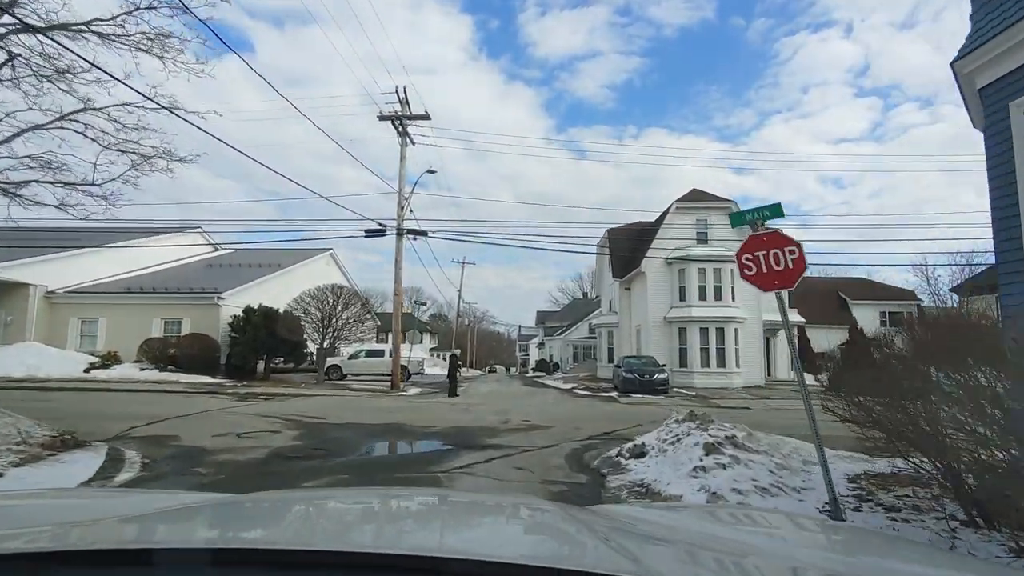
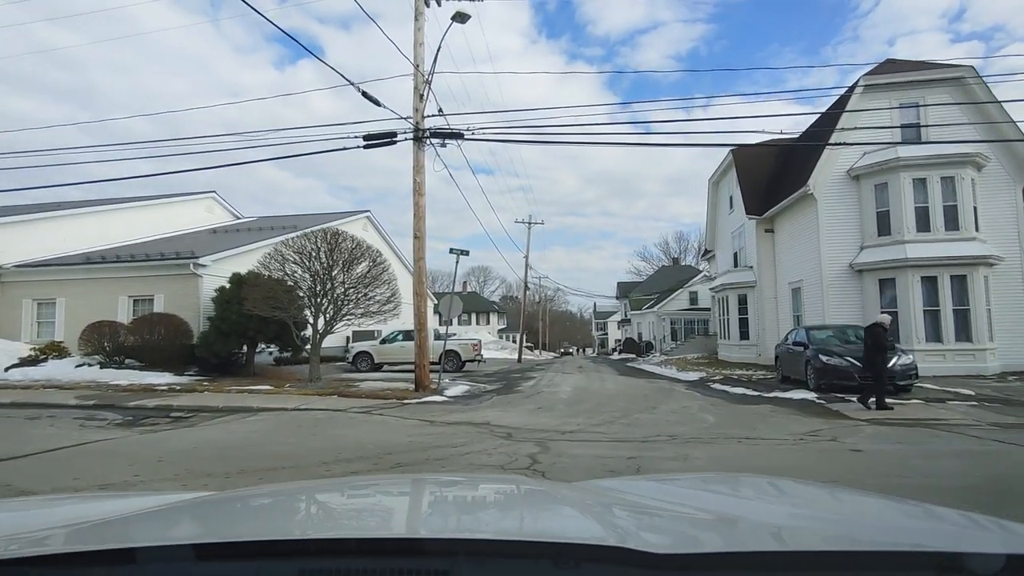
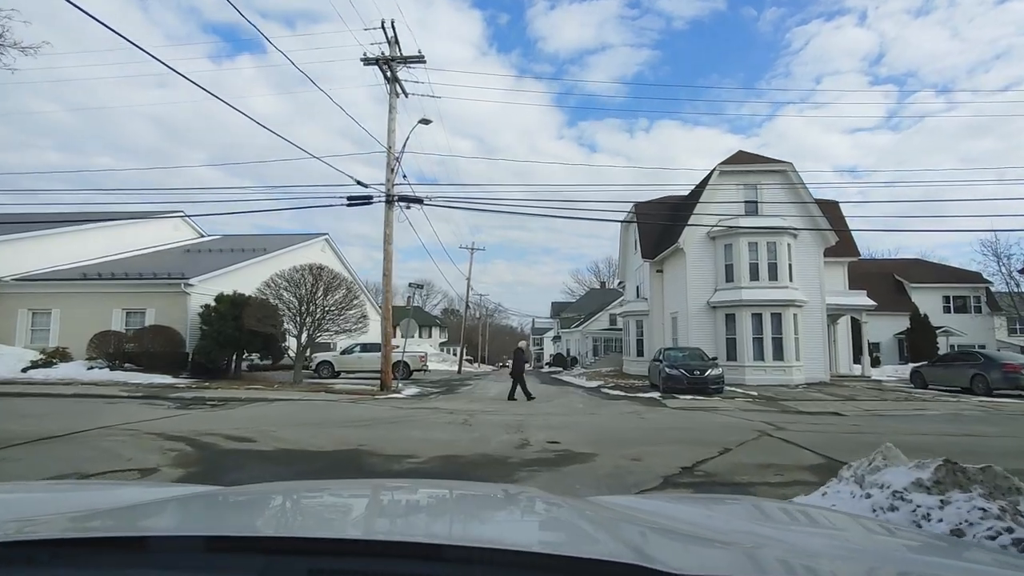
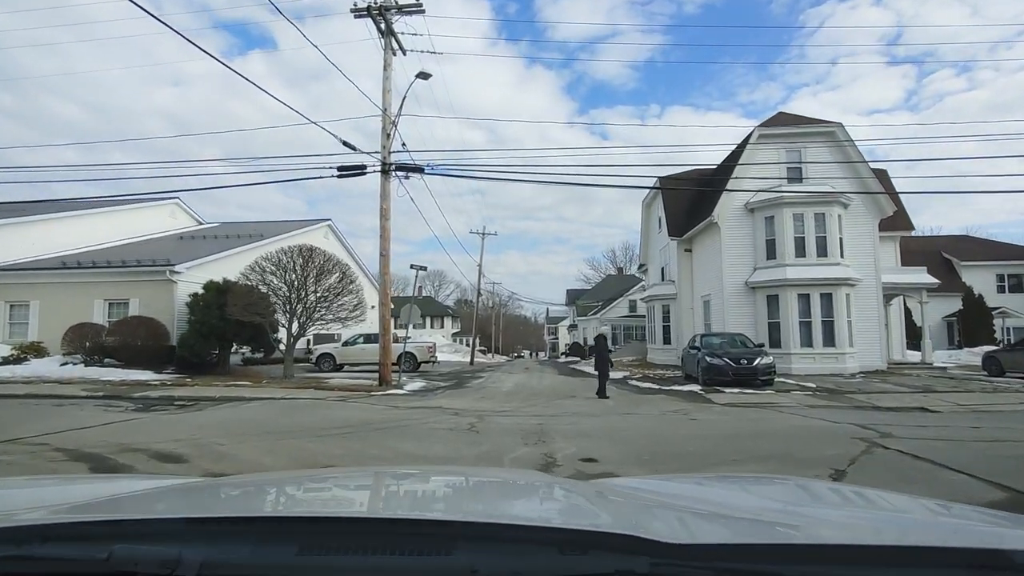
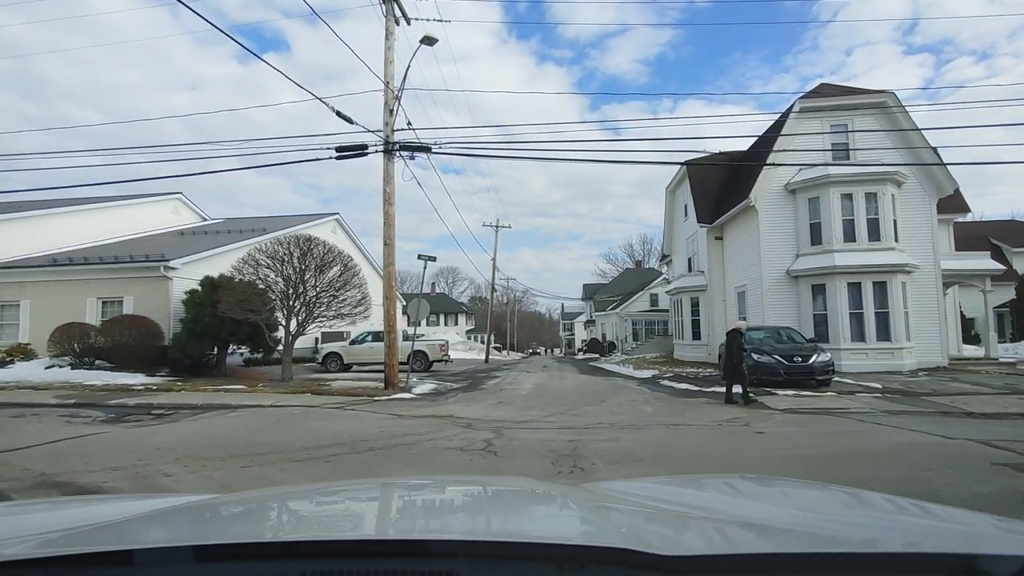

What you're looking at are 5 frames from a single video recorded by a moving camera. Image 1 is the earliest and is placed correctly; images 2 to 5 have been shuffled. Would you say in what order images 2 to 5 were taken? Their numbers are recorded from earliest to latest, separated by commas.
3, 4, 5, 2
